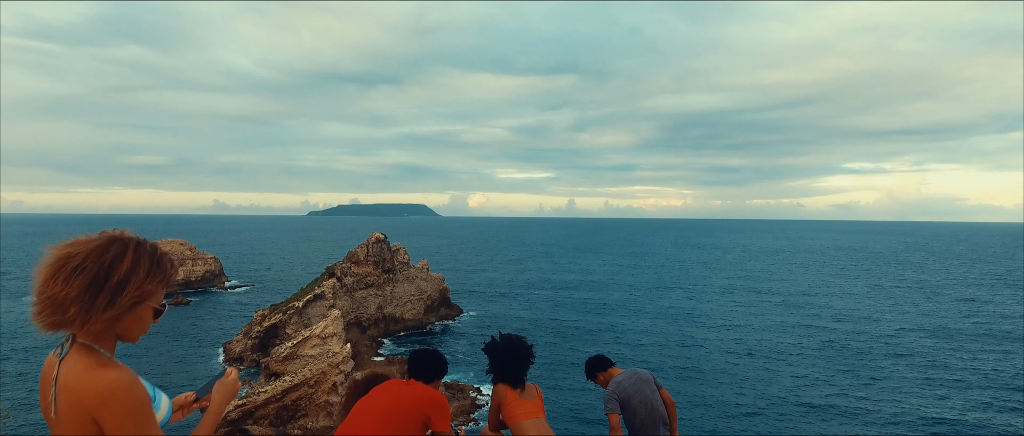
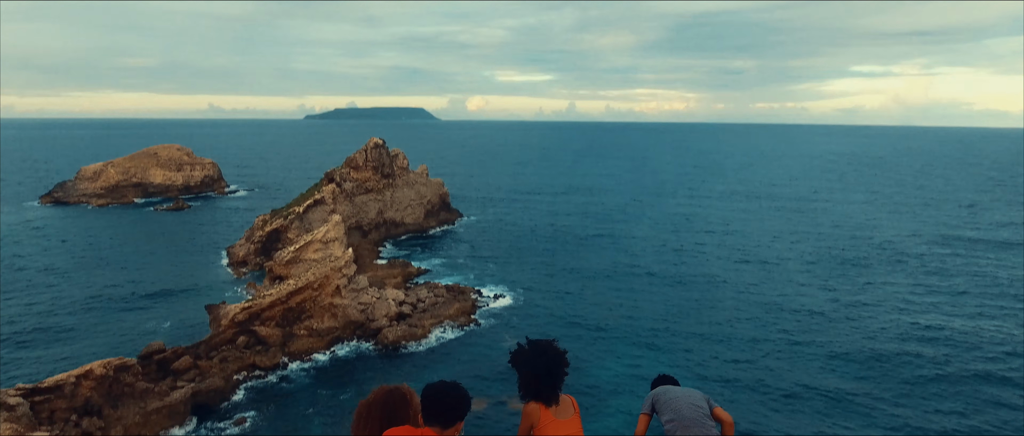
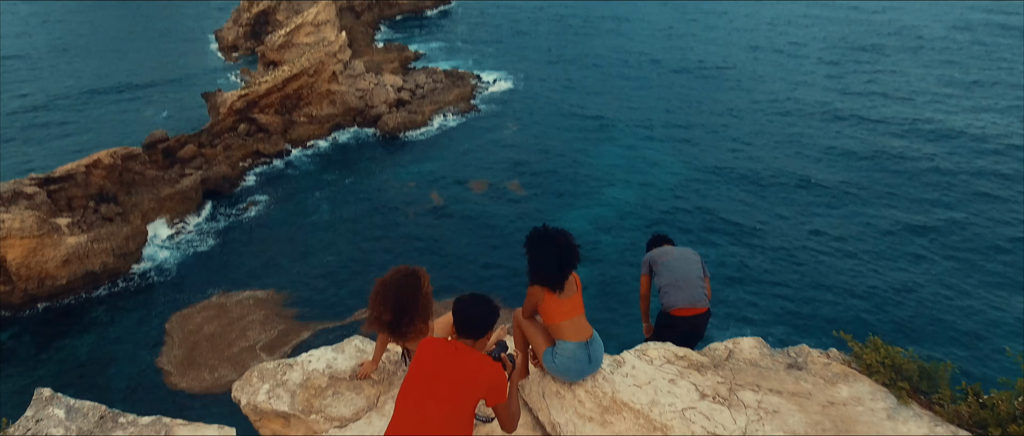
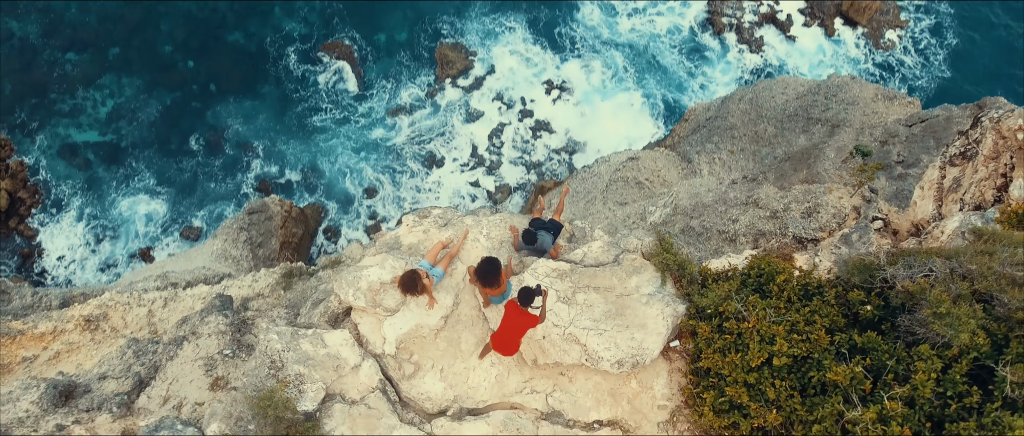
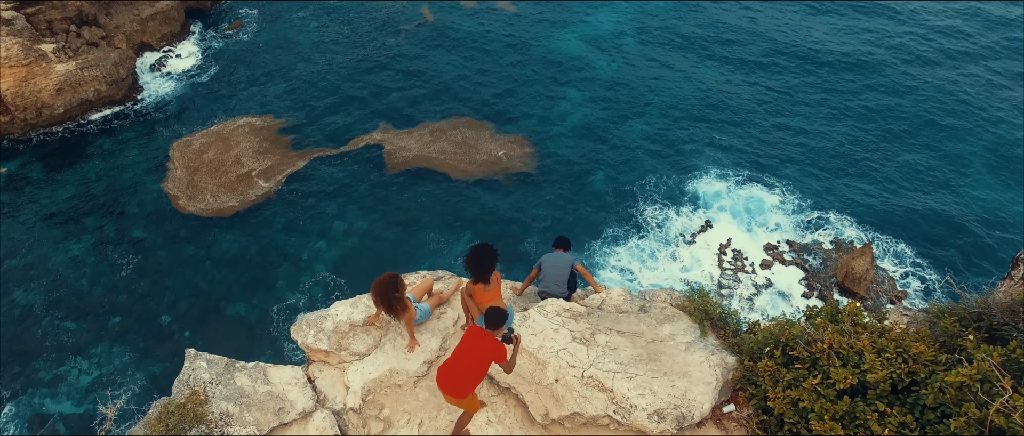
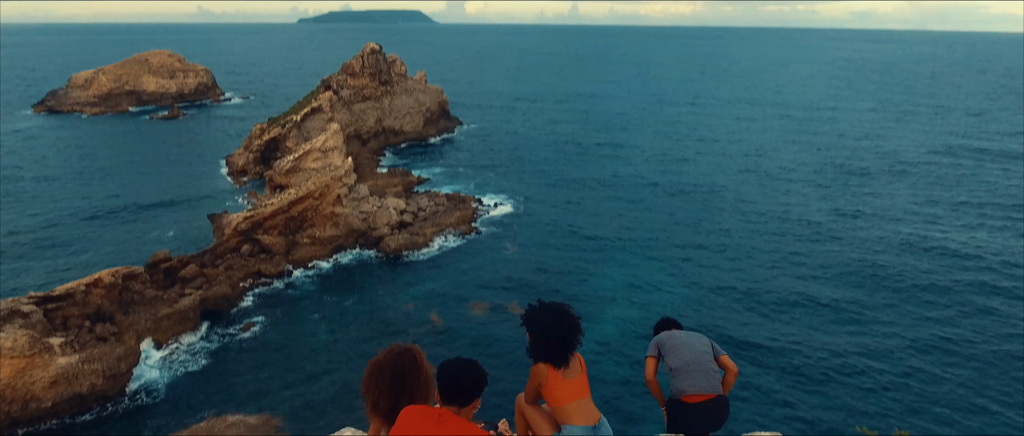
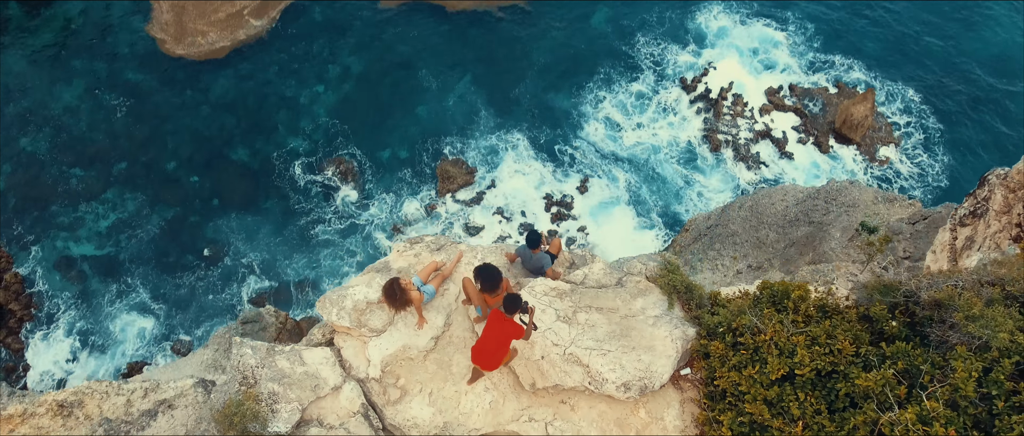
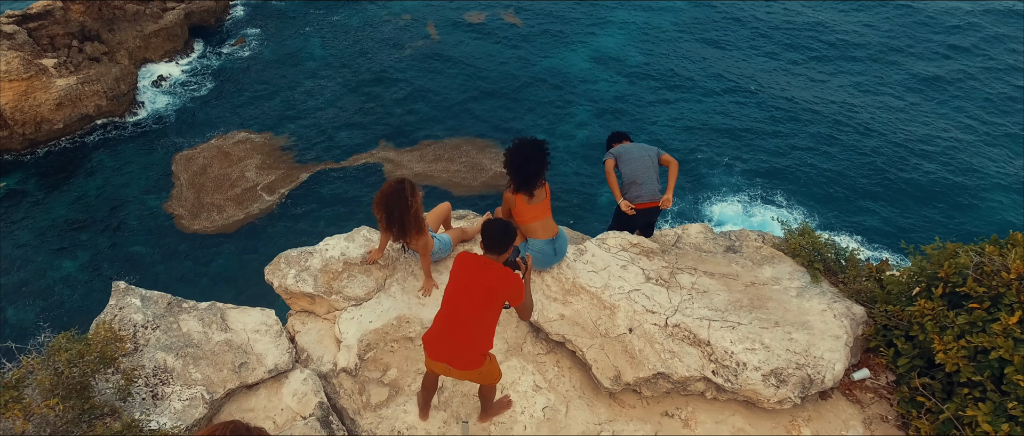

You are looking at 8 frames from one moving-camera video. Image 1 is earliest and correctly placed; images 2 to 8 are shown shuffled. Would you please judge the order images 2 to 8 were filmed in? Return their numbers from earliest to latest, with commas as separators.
2, 6, 3, 8, 5, 7, 4
